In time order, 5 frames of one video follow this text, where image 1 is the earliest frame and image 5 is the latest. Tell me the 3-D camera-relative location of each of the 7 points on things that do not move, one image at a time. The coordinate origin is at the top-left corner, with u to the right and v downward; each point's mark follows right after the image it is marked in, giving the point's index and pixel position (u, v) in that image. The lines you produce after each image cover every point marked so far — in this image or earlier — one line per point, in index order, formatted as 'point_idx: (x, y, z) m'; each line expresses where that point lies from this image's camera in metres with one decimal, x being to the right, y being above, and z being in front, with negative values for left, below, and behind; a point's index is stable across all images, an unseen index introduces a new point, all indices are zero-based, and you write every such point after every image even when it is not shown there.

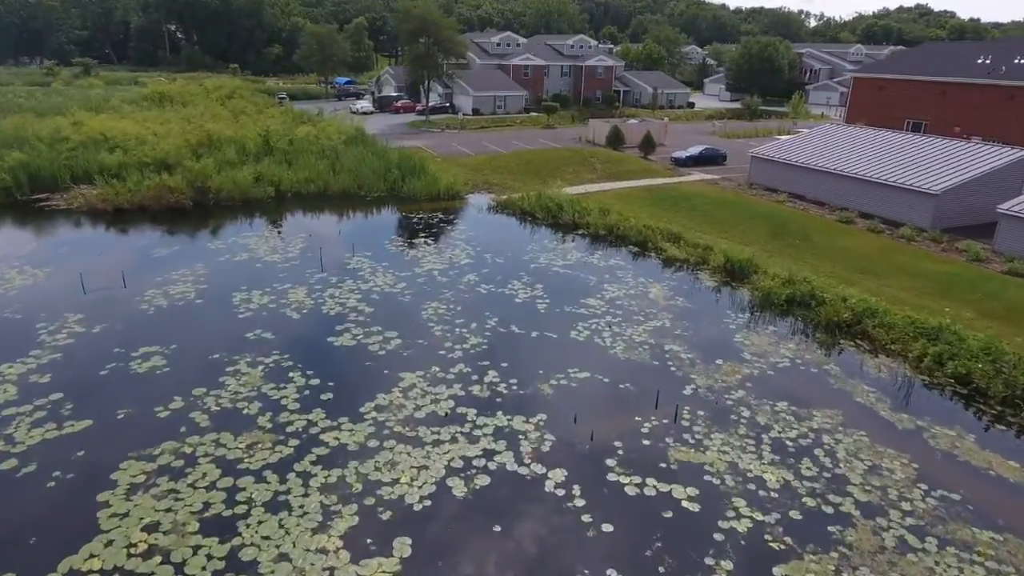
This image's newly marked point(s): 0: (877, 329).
0: (+8.1, -0.9, +14.1) m
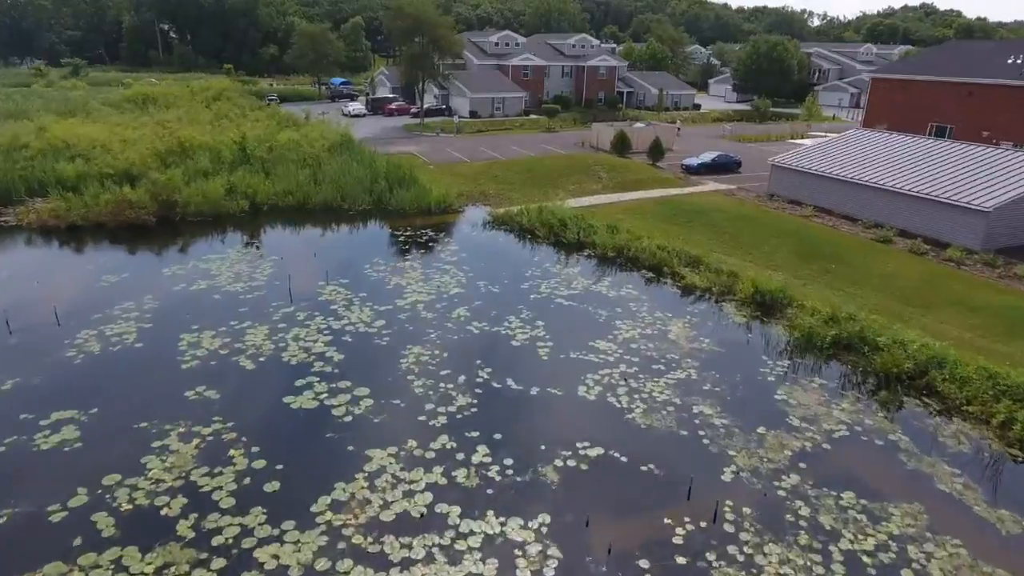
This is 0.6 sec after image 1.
0: (+8.0, -1.8, +11.6) m
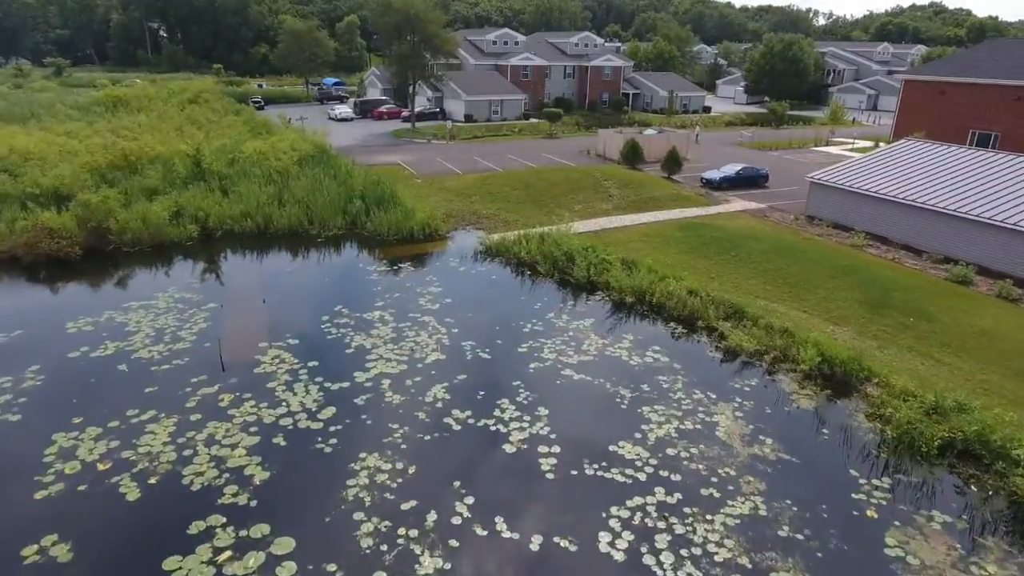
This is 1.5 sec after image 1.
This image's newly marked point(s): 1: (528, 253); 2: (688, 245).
0: (+7.9, -3.1, +8.0) m
1: (+0.5, +1.0, +18.8) m
2: (+5.5, +1.3, +19.4) m
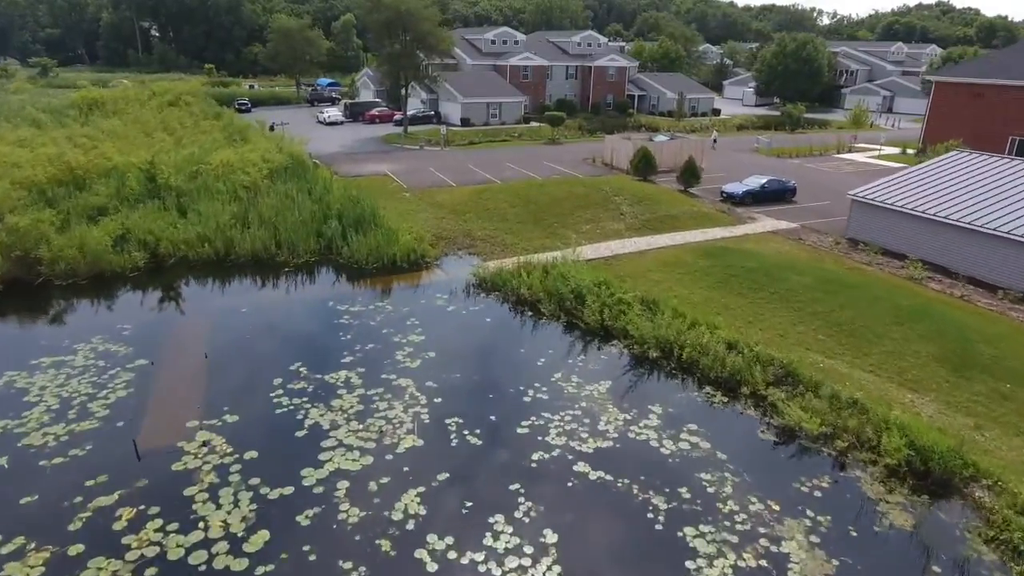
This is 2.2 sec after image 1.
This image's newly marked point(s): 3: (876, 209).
0: (+7.9, -4.2, +5.1) m
1: (+0.4, 0.0, +16.0) m
2: (+5.4, +0.3, +16.5) m
3: (+11.0, +2.4, +19.2) m
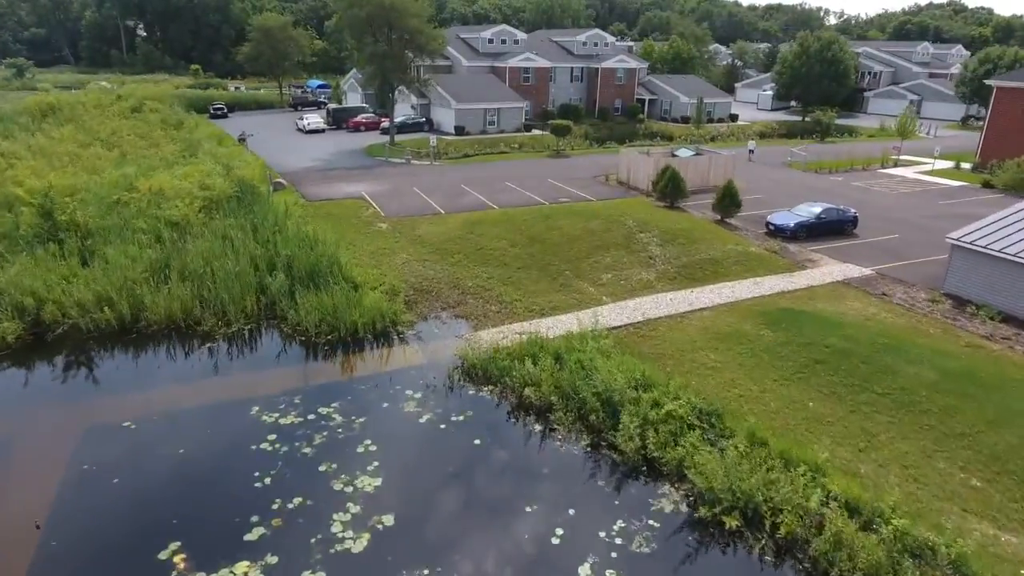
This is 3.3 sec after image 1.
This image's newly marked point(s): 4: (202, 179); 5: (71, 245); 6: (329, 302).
0: (+7.9, -5.9, +0.6) m
1: (+0.4, -1.8, +11.4) m
2: (+5.4, -1.5, +12.0) m
3: (+11.0, +0.7, +14.6) m
4: (-9.5, +3.3, +19.6) m
5: (-11.0, +1.1, +15.8) m
6: (-4.1, -0.4, +14.4) m
